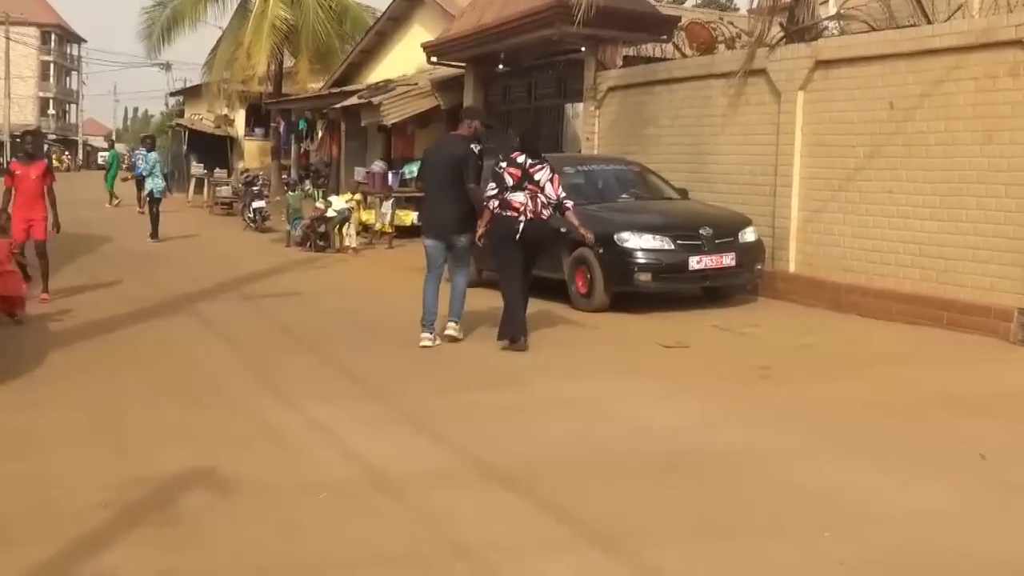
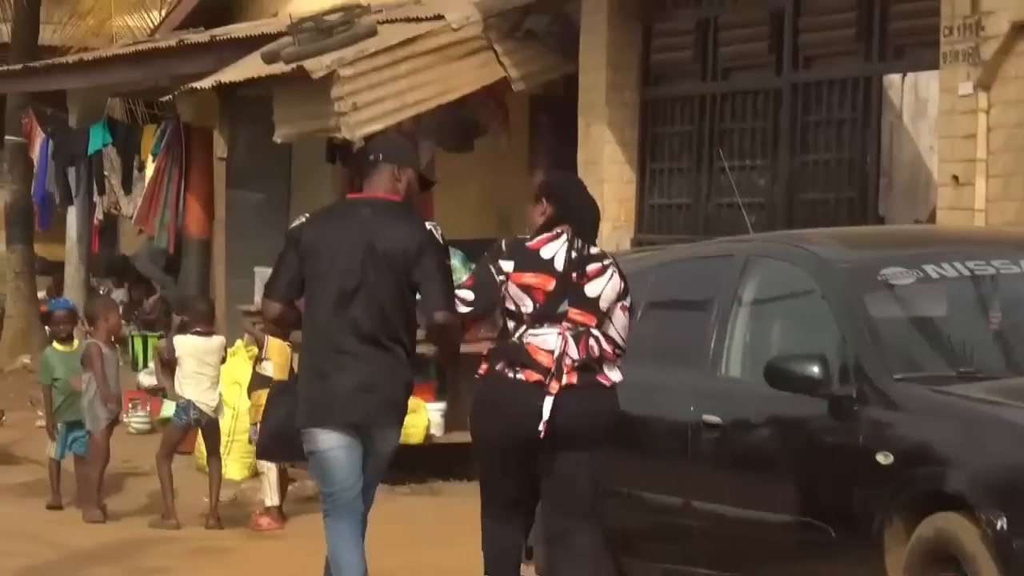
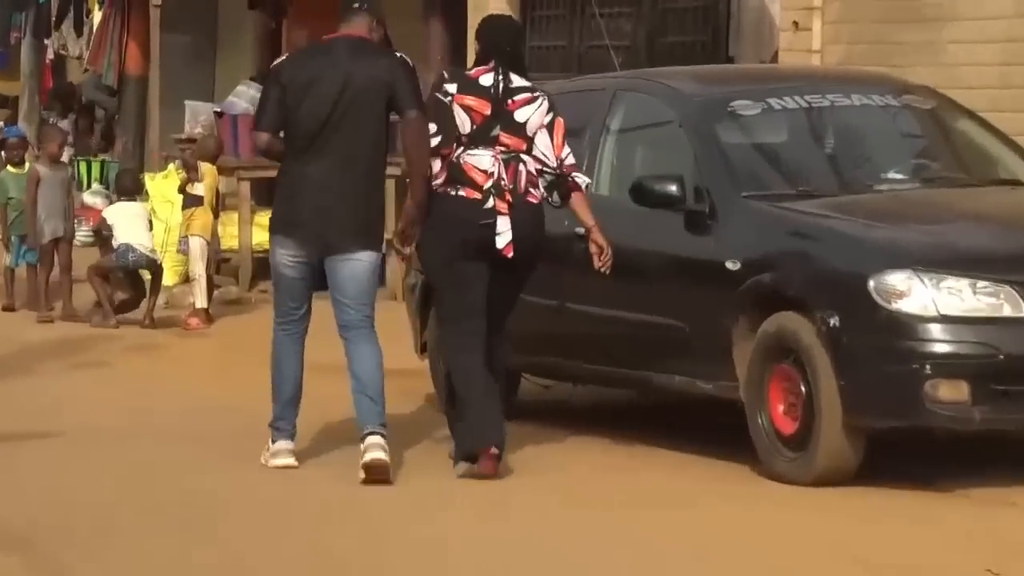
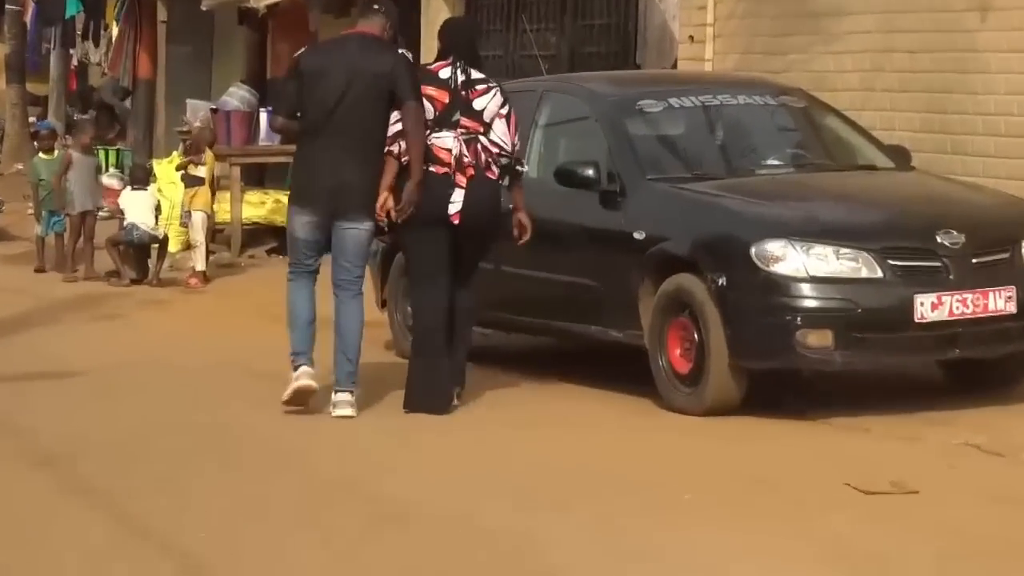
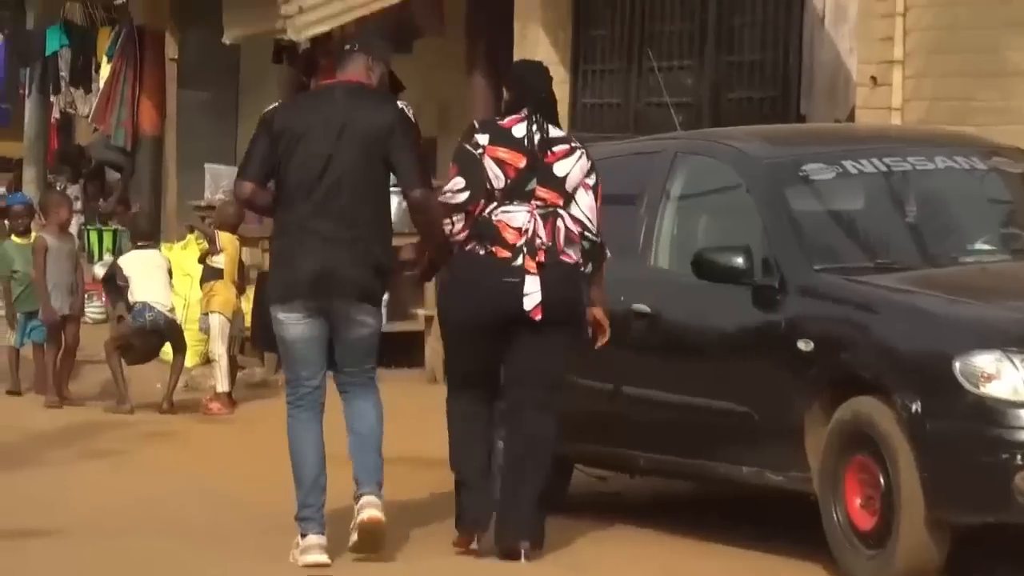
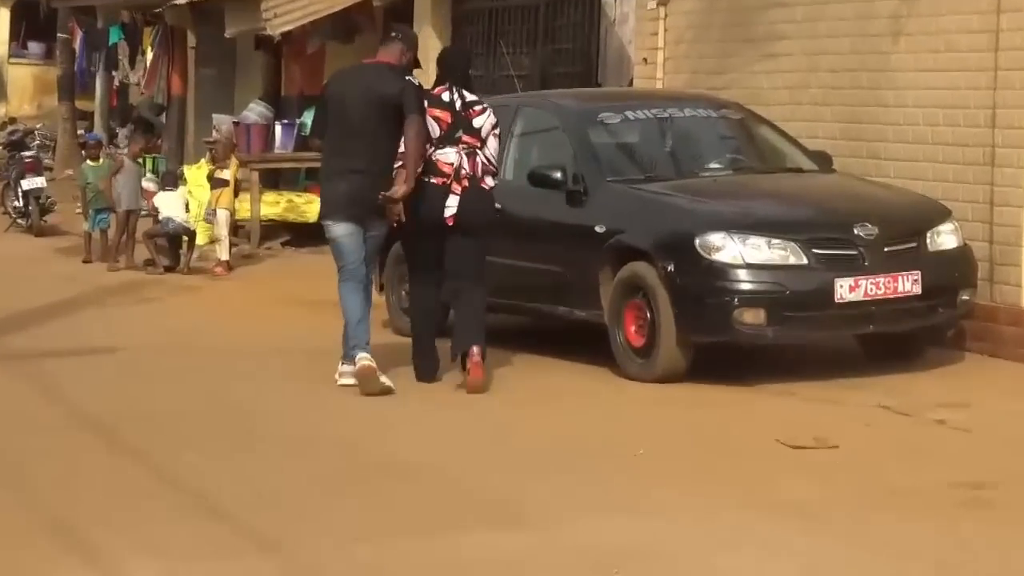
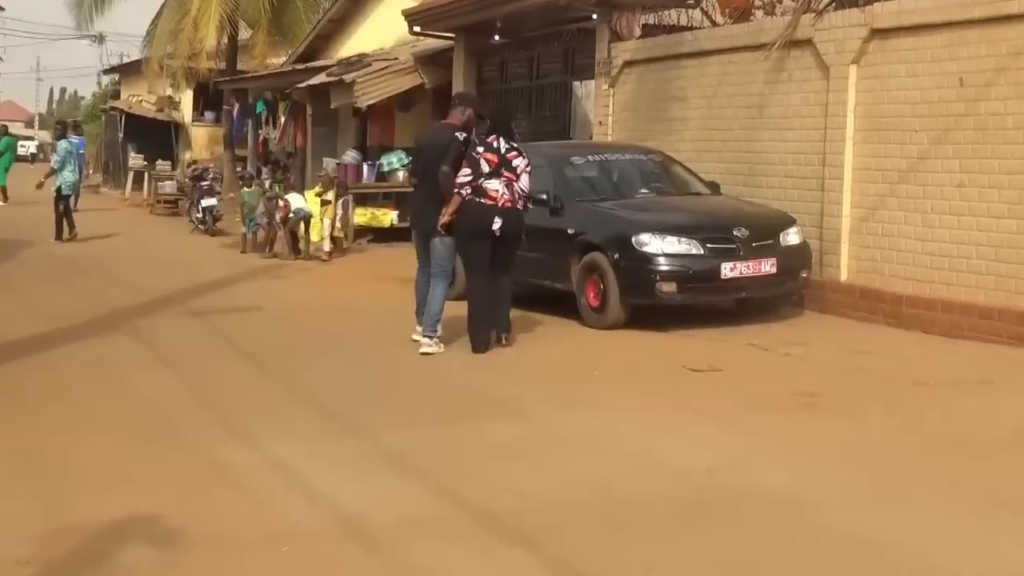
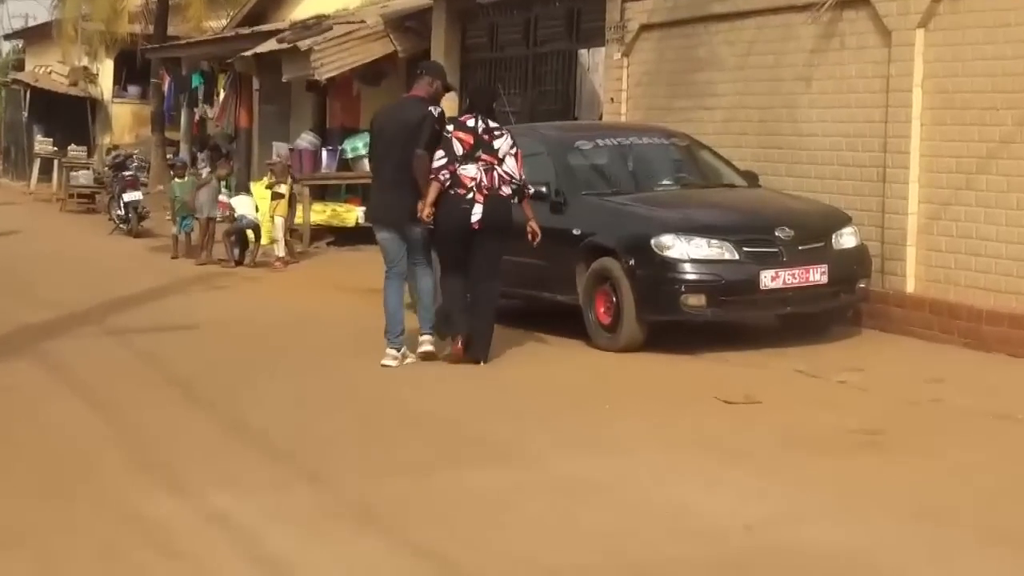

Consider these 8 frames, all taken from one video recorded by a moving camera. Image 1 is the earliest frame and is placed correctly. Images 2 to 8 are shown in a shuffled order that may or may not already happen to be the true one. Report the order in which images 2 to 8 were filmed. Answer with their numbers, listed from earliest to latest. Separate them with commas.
7, 8, 6, 4, 3, 5, 2
